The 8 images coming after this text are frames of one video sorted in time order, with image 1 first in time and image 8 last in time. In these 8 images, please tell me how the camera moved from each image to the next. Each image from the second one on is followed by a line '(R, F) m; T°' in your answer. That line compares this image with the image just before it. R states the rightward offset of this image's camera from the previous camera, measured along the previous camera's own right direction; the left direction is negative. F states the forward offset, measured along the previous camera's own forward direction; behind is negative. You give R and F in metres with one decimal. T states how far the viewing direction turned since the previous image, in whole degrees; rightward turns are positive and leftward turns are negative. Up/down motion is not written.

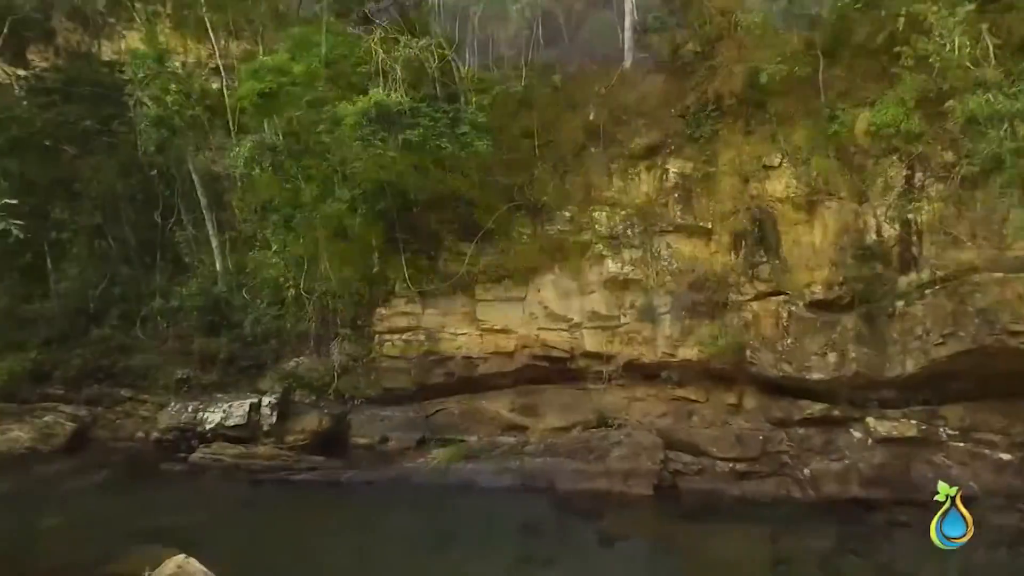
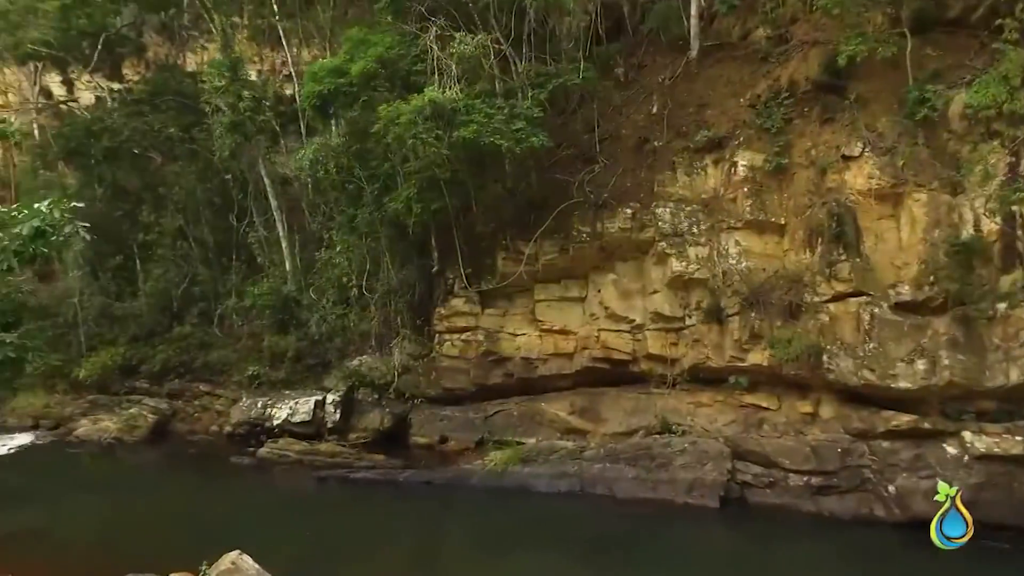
(+0.2, +0.2) m; -6°
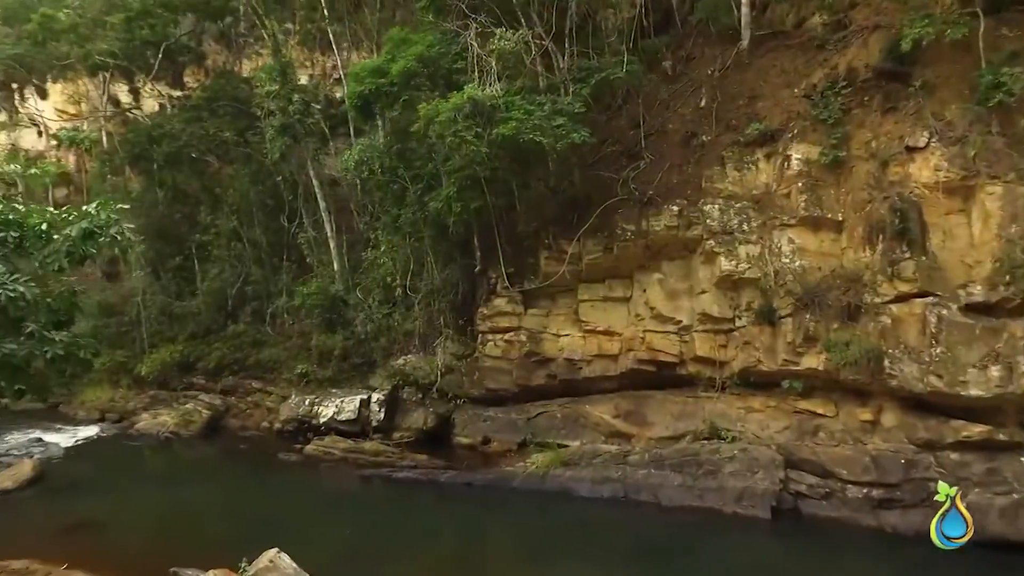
(+0.1, +0.2) m; -5°
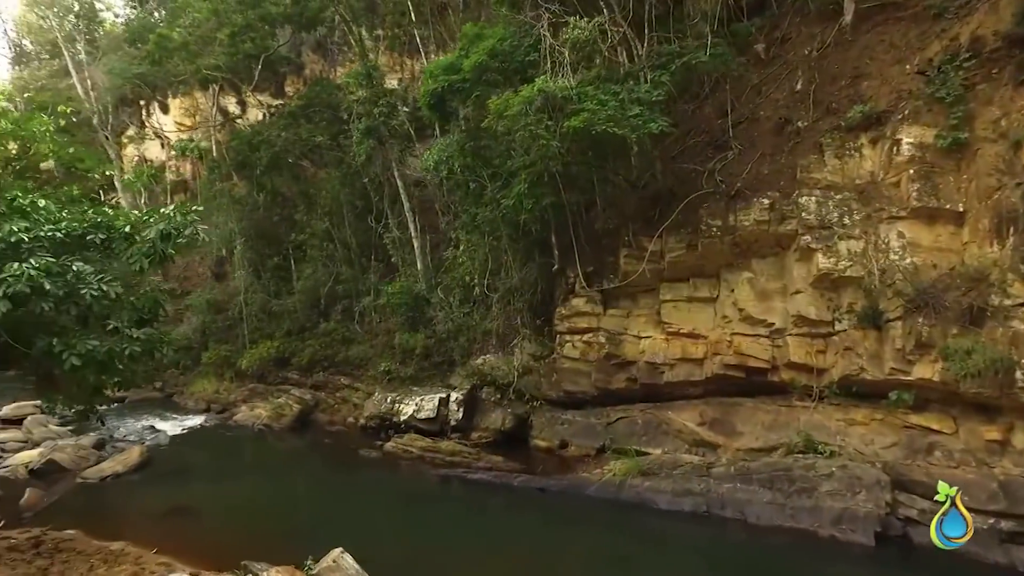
(+0.2, +0.3) m; -8°
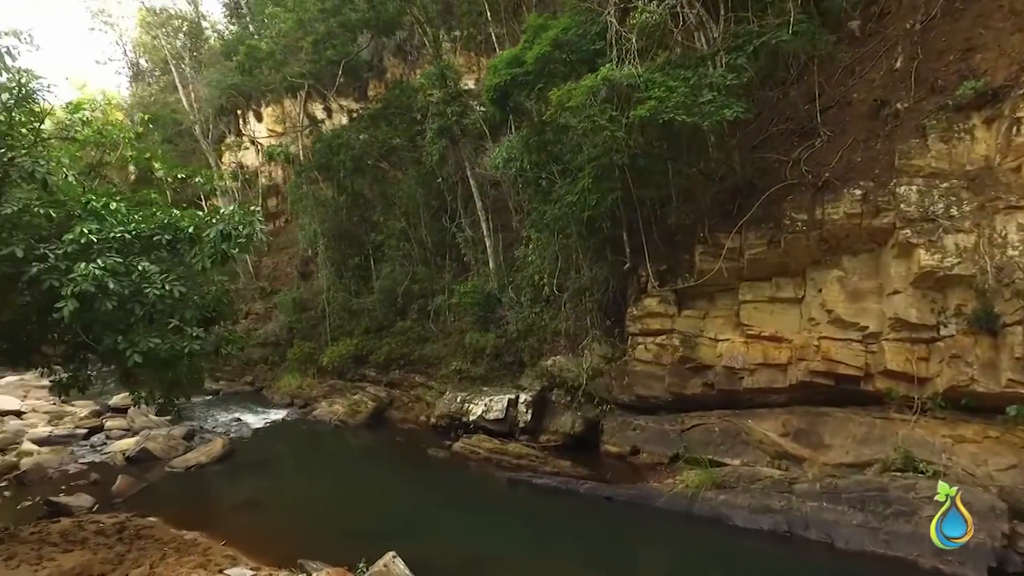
(+0.2, +0.3) m; -8°
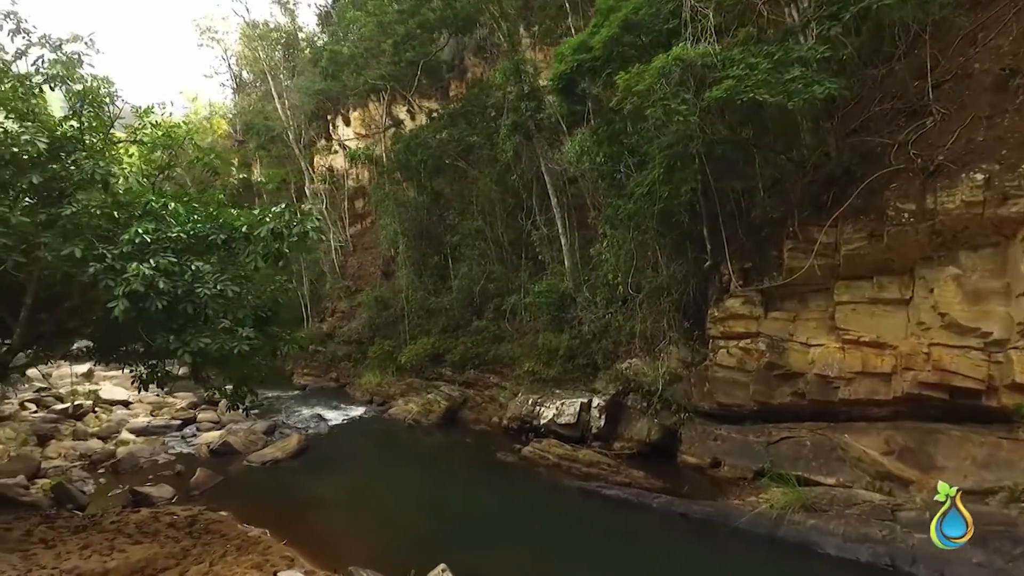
(+0.3, +0.4) m; -8°
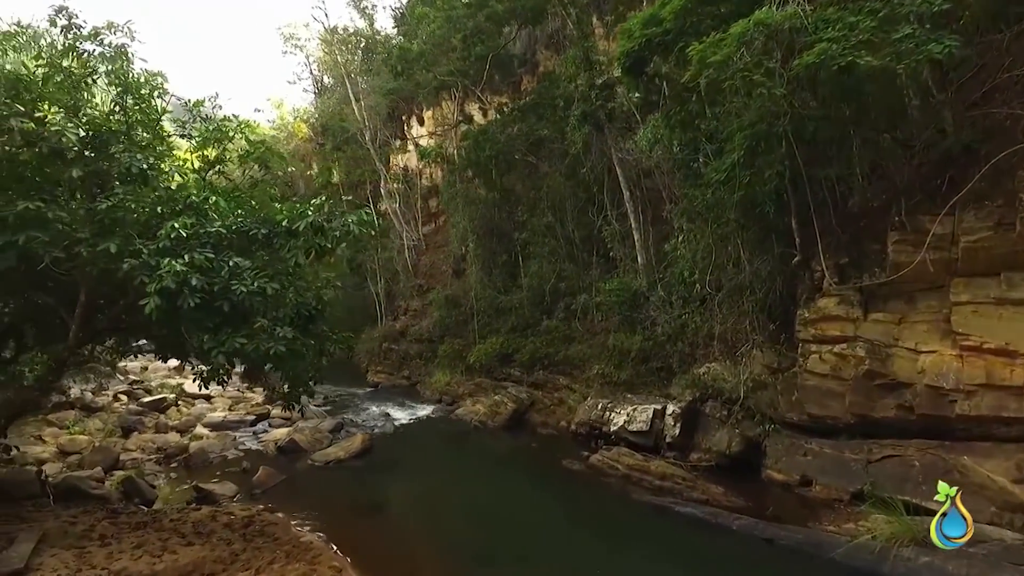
(+0.2, +0.6) m; -7°
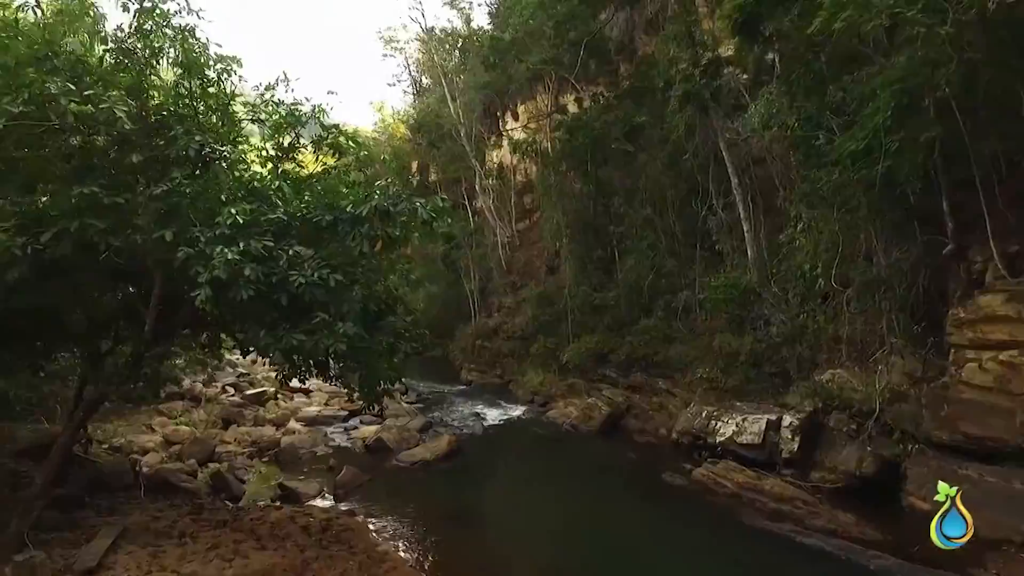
(+0.1, +0.8) m; -9°
